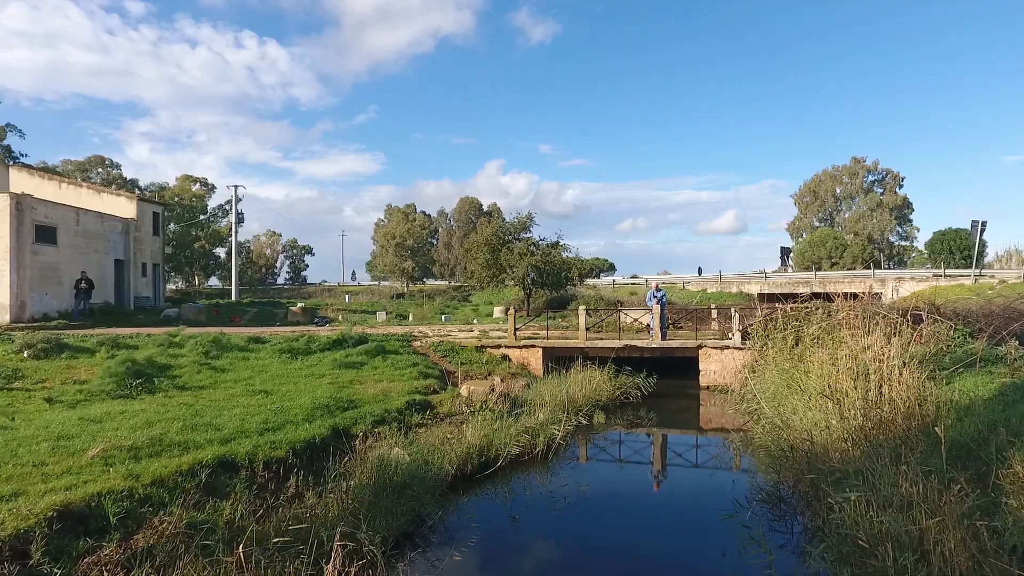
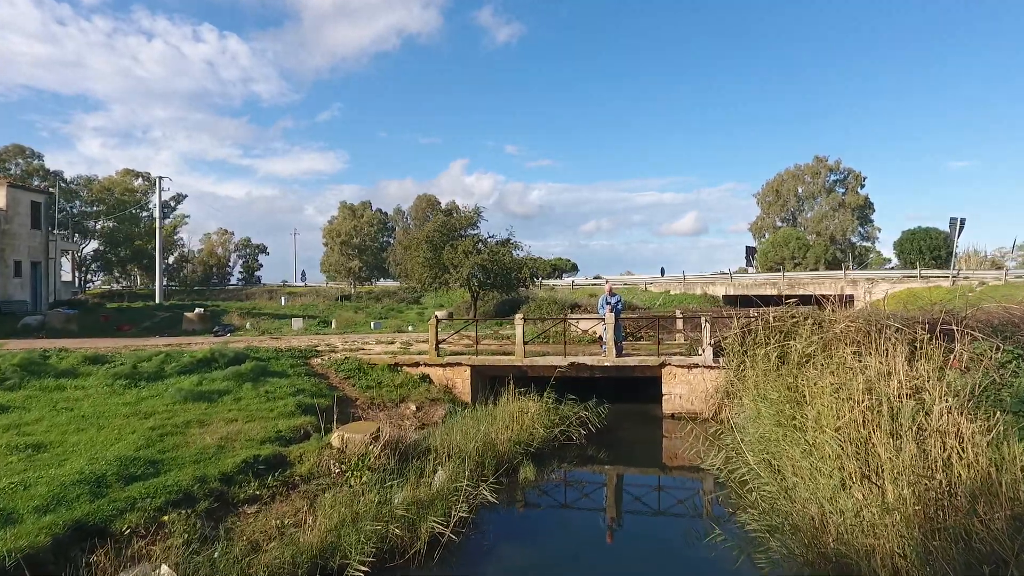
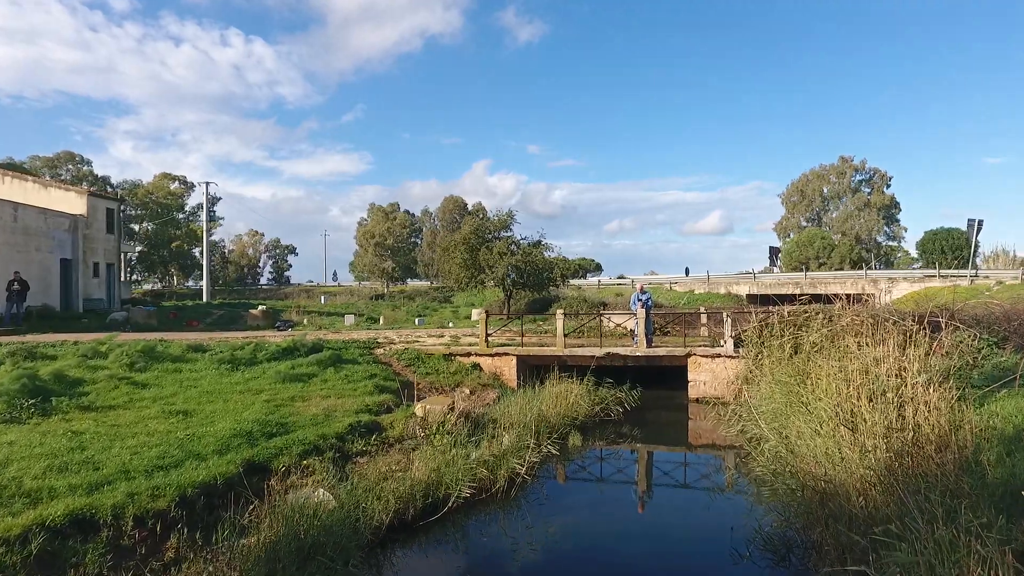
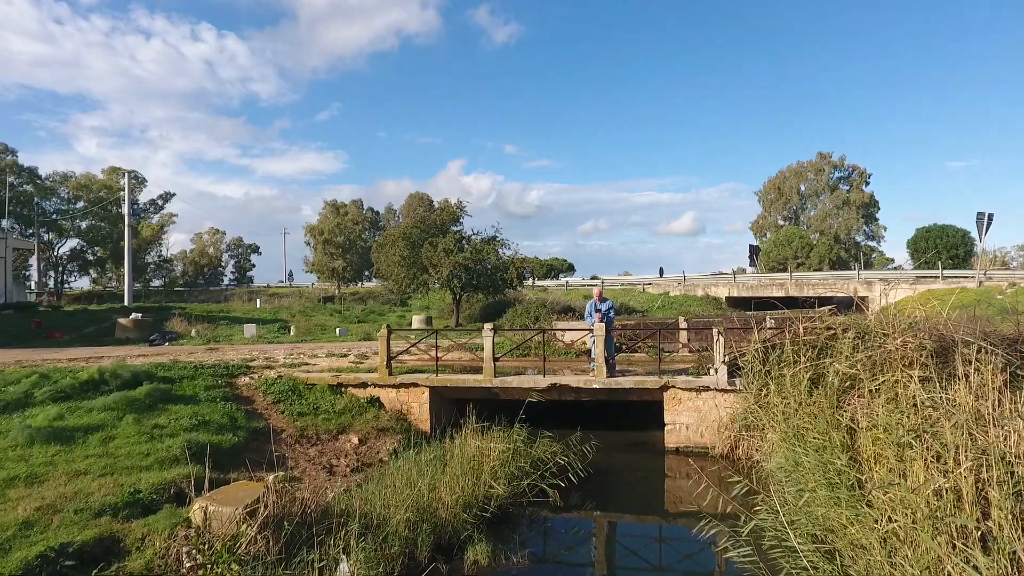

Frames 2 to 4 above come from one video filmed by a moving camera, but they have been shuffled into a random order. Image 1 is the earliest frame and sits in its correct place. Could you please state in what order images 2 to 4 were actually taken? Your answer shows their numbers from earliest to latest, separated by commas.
3, 2, 4
